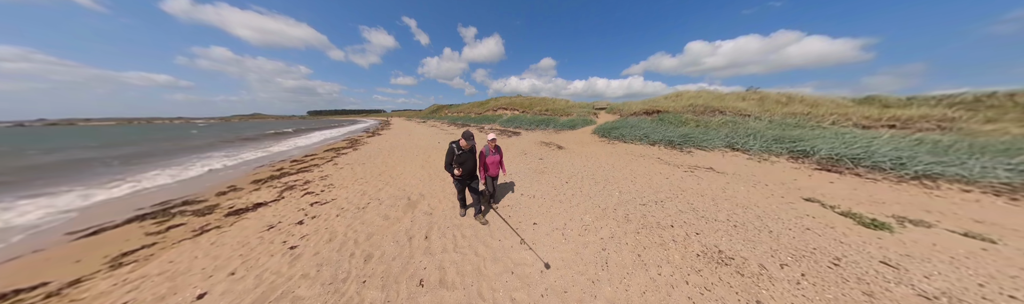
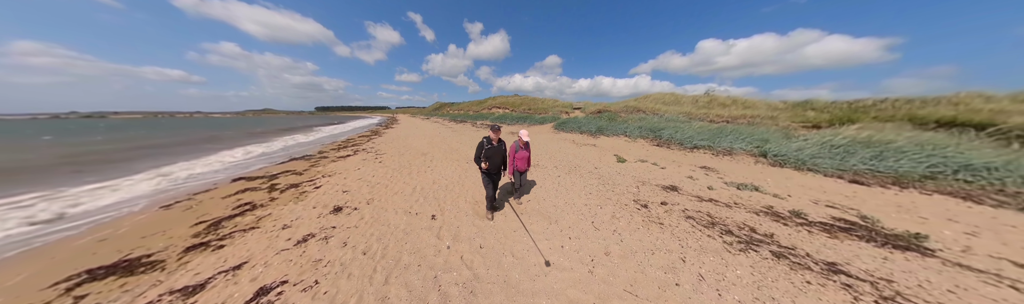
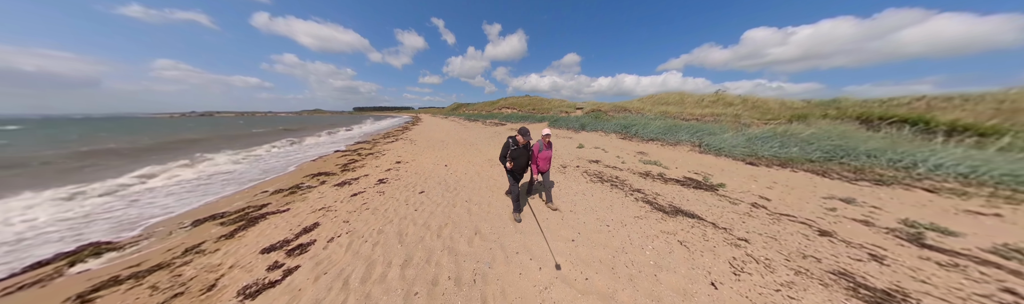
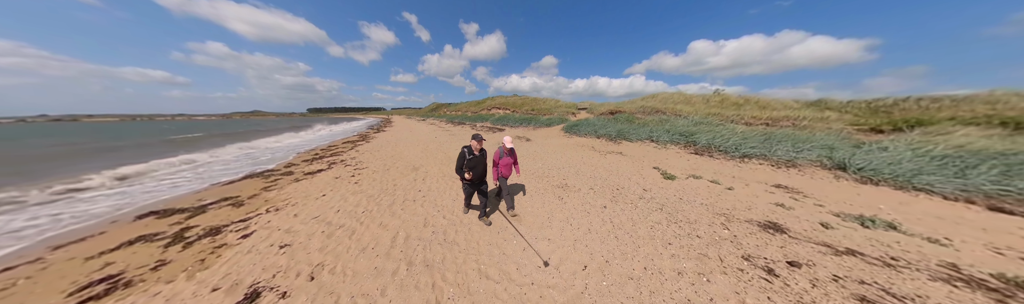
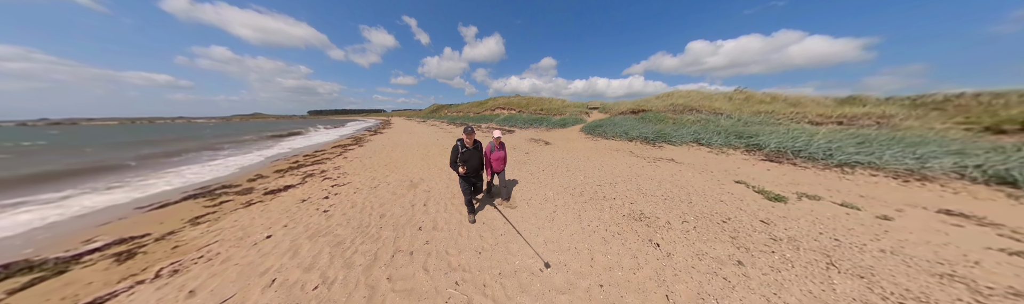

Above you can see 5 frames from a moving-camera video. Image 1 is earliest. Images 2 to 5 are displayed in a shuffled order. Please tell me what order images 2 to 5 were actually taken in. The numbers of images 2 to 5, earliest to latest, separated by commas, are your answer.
5, 4, 2, 3
